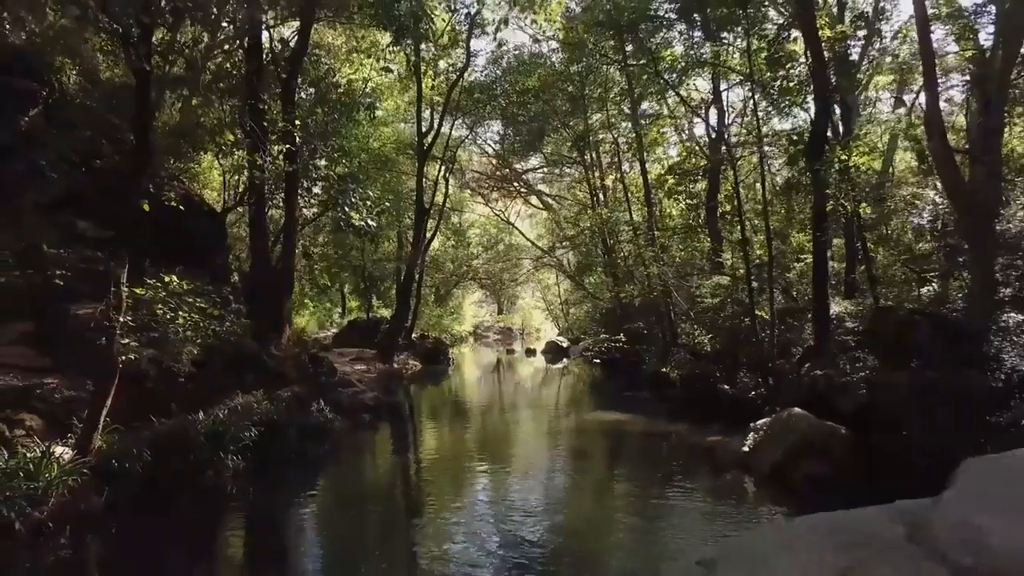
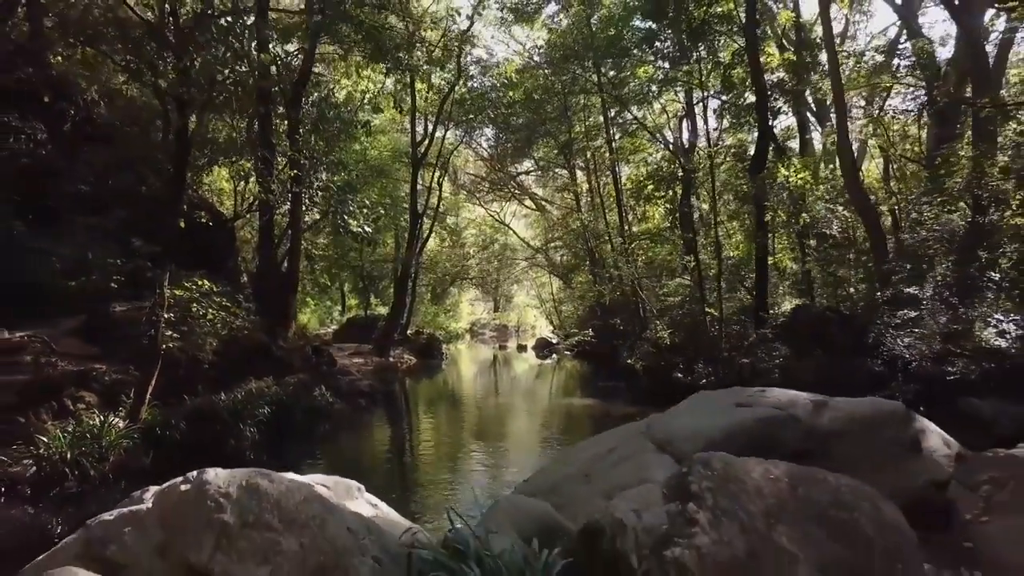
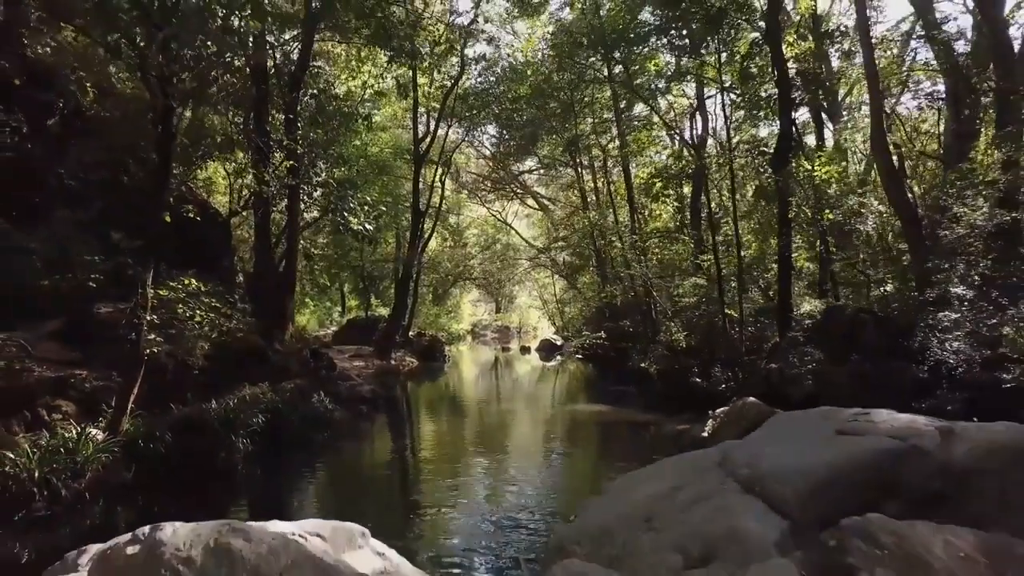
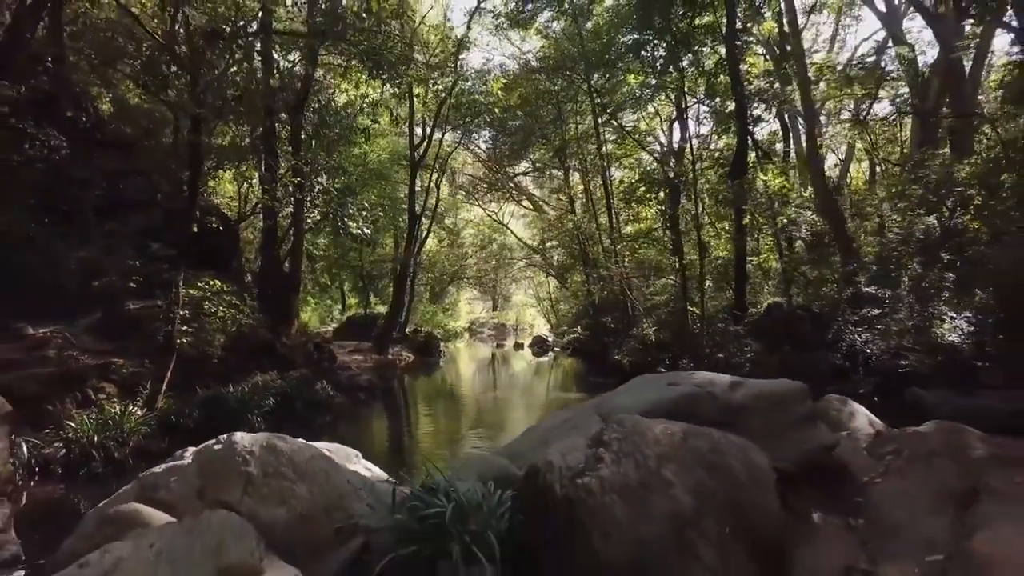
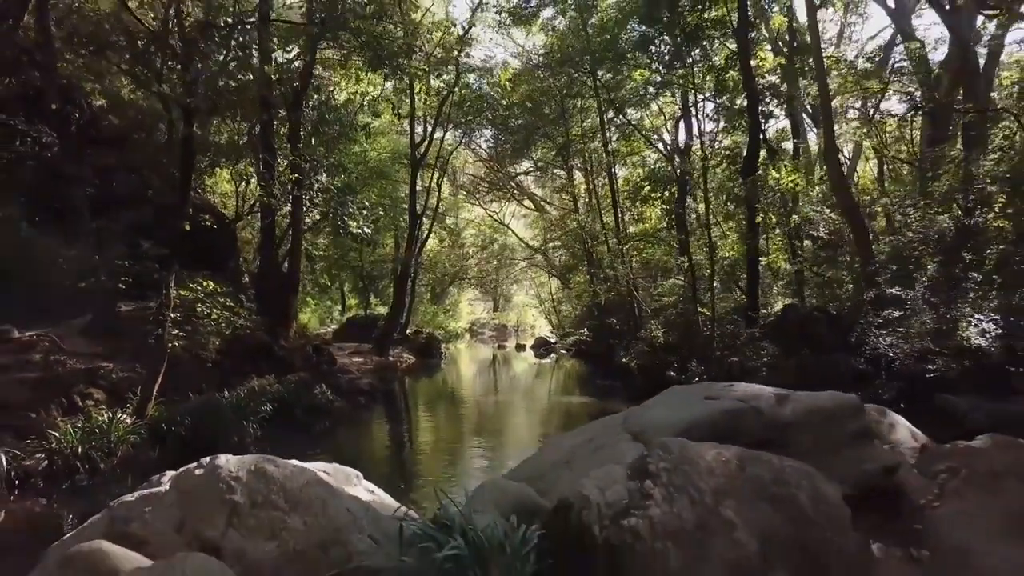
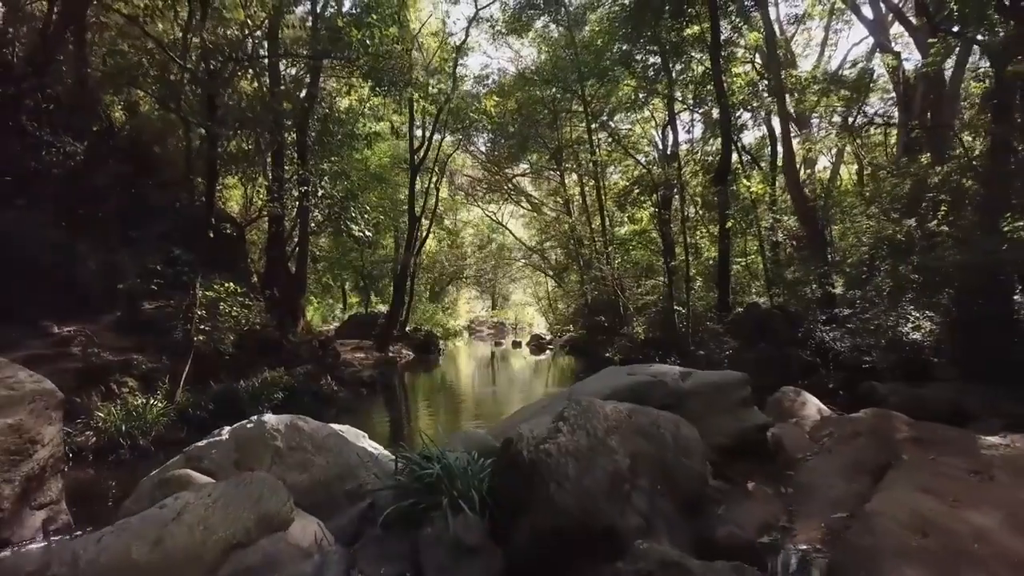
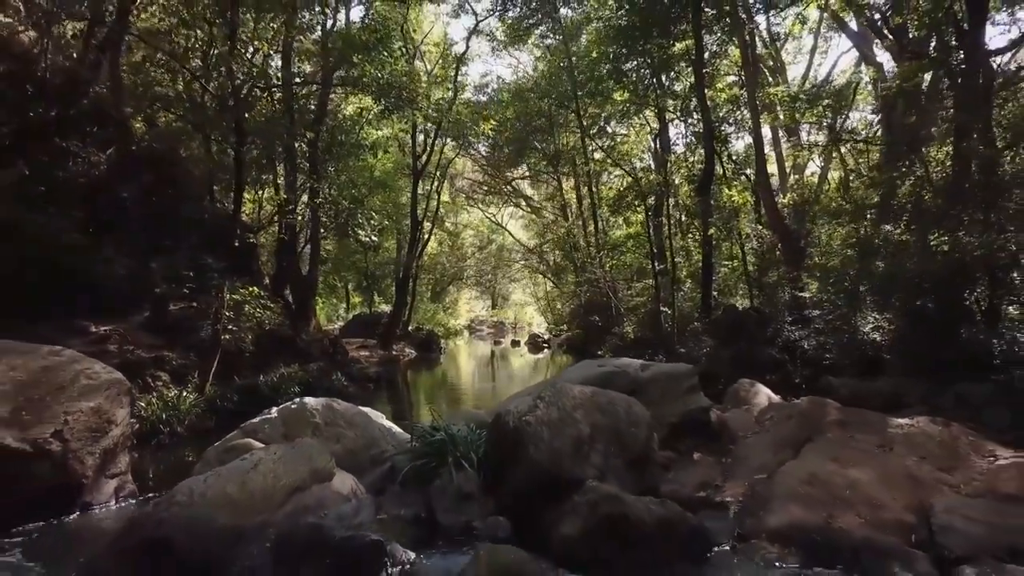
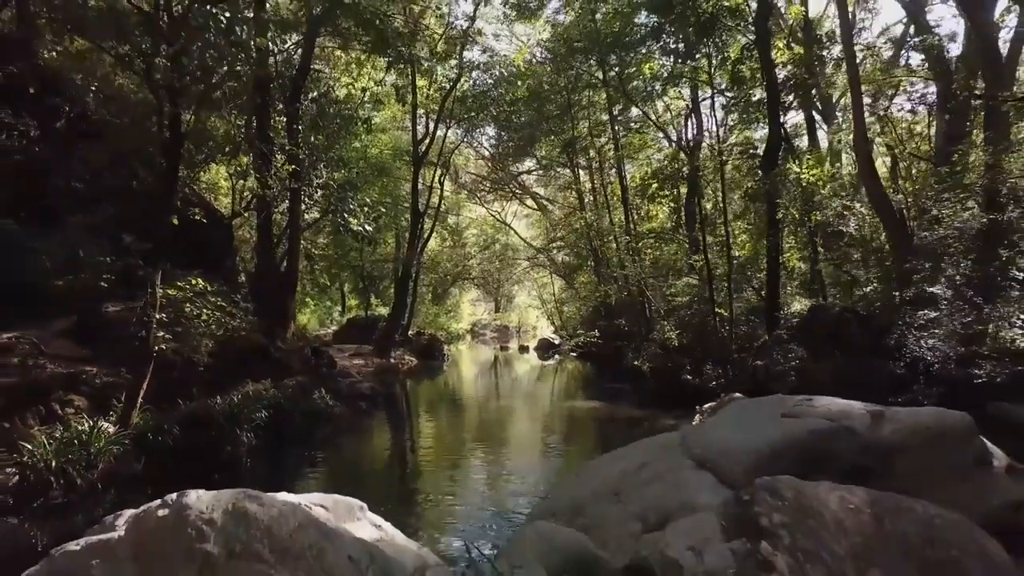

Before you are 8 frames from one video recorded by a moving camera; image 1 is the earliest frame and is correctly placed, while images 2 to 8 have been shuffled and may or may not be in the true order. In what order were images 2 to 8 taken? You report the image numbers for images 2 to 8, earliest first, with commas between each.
3, 8, 2, 5, 4, 6, 7
